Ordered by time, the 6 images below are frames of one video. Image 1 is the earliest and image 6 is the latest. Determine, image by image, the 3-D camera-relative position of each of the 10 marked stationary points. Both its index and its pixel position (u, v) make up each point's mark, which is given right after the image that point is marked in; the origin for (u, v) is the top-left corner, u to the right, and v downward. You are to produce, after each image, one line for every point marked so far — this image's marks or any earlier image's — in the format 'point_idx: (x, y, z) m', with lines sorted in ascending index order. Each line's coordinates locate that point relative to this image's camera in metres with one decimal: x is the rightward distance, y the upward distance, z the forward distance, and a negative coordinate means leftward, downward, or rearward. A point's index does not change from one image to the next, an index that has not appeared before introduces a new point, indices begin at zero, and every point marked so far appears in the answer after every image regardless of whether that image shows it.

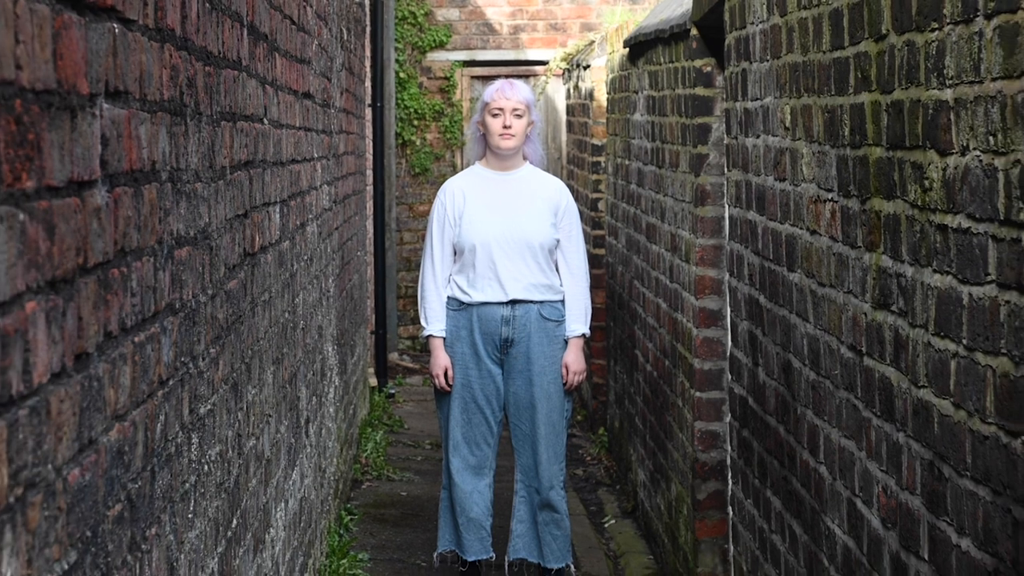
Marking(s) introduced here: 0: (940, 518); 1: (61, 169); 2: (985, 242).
0: (+0.4, -0.2, +2.5) m
1: (-0.3, +0.1, +1.6) m
2: (+0.4, 0.0, +2.2) m
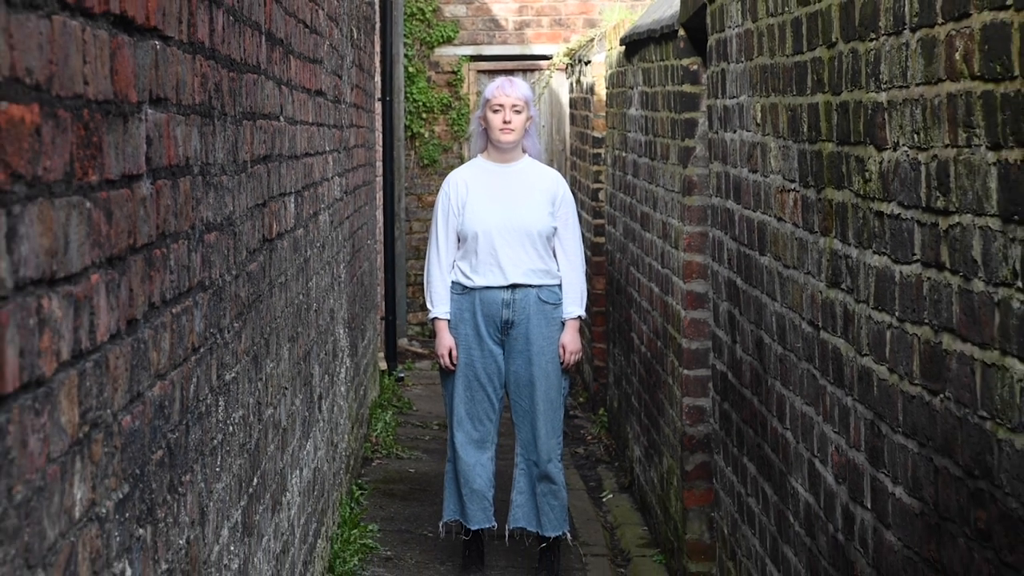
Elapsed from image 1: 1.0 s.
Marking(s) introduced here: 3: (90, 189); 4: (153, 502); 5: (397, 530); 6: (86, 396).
0: (+0.4, -0.2, +2.8) m
1: (-0.3, +0.1, +1.9) m
2: (+0.4, +0.1, +2.6) m
3: (-0.3, +0.1, +1.8) m
4: (-0.3, -0.2, +2.2) m
5: (-0.3, -0.6, +5.9) m
6: (-0.3, -0.1, +1.8) m
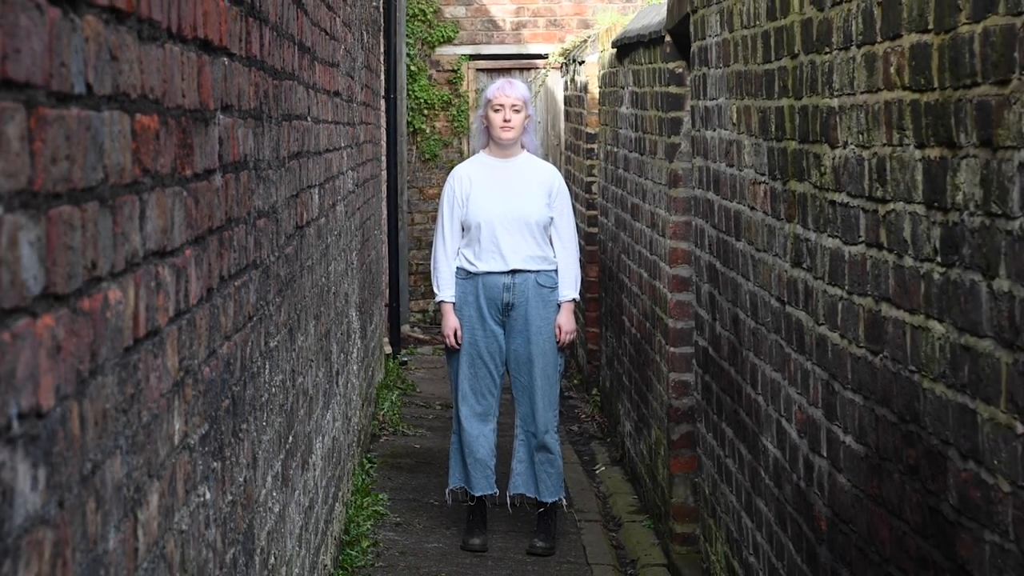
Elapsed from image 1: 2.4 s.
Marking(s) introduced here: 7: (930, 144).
0: (+0.4, -0.2, +3.2) m
1: (-0.3, +0.1, +2.4) m
2: (+0.4, +0.1, +3.0) m
3: (-0.3, +0.1, +2.2) m
4: (-0.3, -0.2, +2.6) m
5: (-0.3, -0.5, +6.4) m
6: (-0.3, -0.1, +2.2) m
7: (+0.4, +0.1, +2.6) m
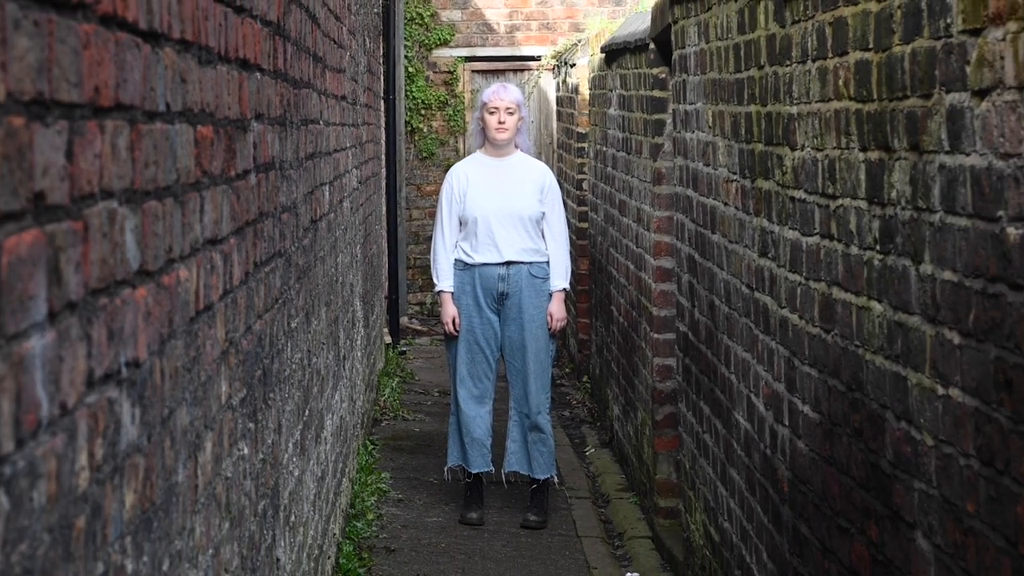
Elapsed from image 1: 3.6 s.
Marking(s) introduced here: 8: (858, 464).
0: (+0.4, -0.2, +3.6) m
1: (-0.3, +0.1, +2.8) m
2: (+0.4, +0.1, +3.4) m
3: (-0.3, +0.1, +2.6) m
4: (-0.3, -0.1, +3.0) m
5: (-0.3, -0.5, +6.8) m
6: (-0.3, 0.0, +2.6) m
7: (+0.4, +0.2, +3.0) m
8: (+0.4, -0.2, +3.1) m
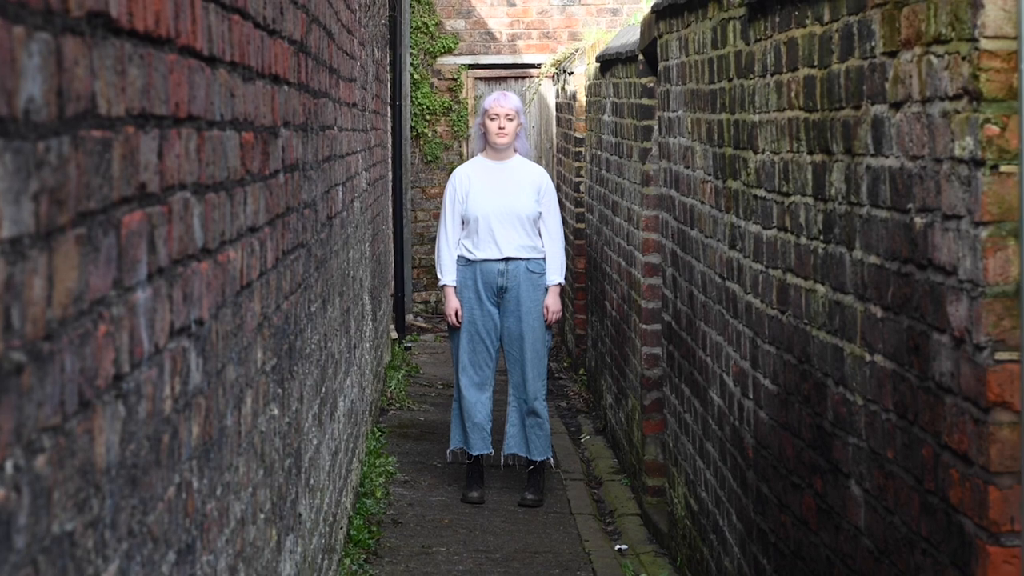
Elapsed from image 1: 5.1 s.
0: (+0.4, -0.1, +4.1) m
1: (-0.3, +0.2, +3.2) m
2: (+0.4, +0.1, +3.9) m
3: (-0.3, +0.1, +3.1) m
4: (-0.3, -0.1, +3.5) m
5: (-0.3, -0.5, +7.2) m
6: (-0.3, 0.0, +3.1) m
7: (+0.4, +0.2, +3.4) m
8: (+0.4, -0.2, +3.6) m
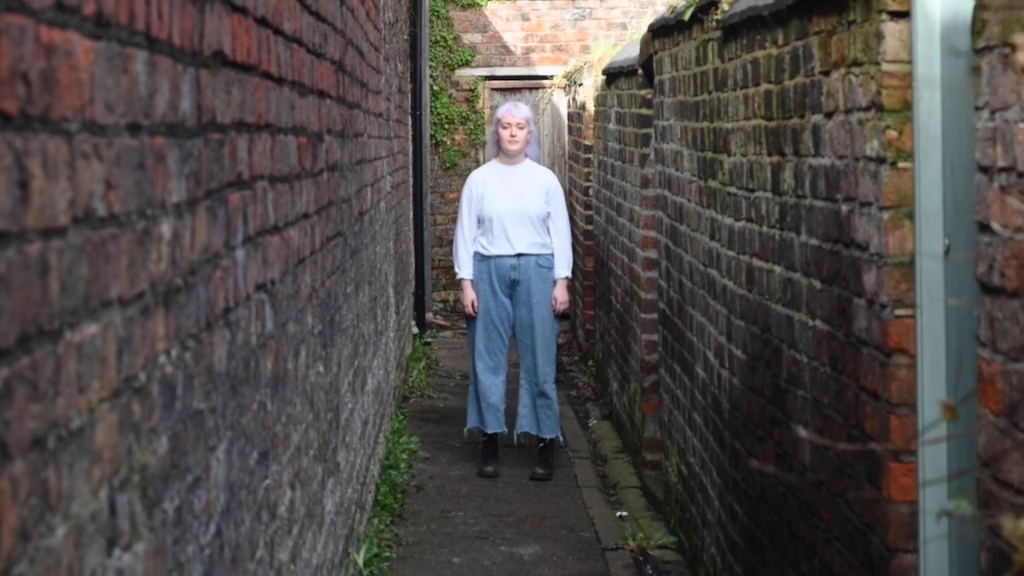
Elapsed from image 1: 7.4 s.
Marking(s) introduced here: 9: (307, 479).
0: (+0.4, -0.1, +4.8) m
1: (-0.3, +0.2, +3.9) m
2: (+0.4, +0.2, +4.5) m
3: (-0.3, +0.2, +3.8) m
4: (-0.3, -0.1, +4.2) m
5: (-0.3, -0.5, +7.9) m
6: (-0.3, 0.0, +3.7) m
7: (+0.4, +0.2, +4.1) m
8: (+0.4, -0.2, +4.2) m
9: (-0.3, -0.3, +3.7) m
